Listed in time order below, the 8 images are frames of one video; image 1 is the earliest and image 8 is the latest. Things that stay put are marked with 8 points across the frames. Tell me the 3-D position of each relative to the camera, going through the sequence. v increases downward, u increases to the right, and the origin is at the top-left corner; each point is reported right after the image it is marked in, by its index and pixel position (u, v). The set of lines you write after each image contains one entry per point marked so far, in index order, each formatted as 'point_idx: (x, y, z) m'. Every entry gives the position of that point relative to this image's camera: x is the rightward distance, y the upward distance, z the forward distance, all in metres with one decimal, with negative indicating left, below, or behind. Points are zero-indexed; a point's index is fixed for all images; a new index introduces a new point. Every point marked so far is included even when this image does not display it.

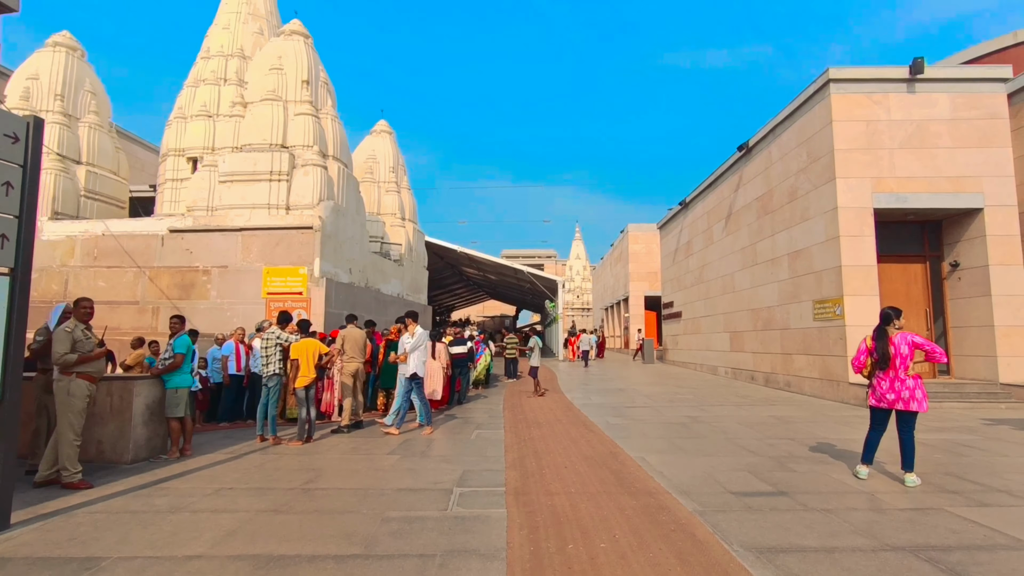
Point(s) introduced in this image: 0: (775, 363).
0: (+6.4, -1.8, +13.8) m
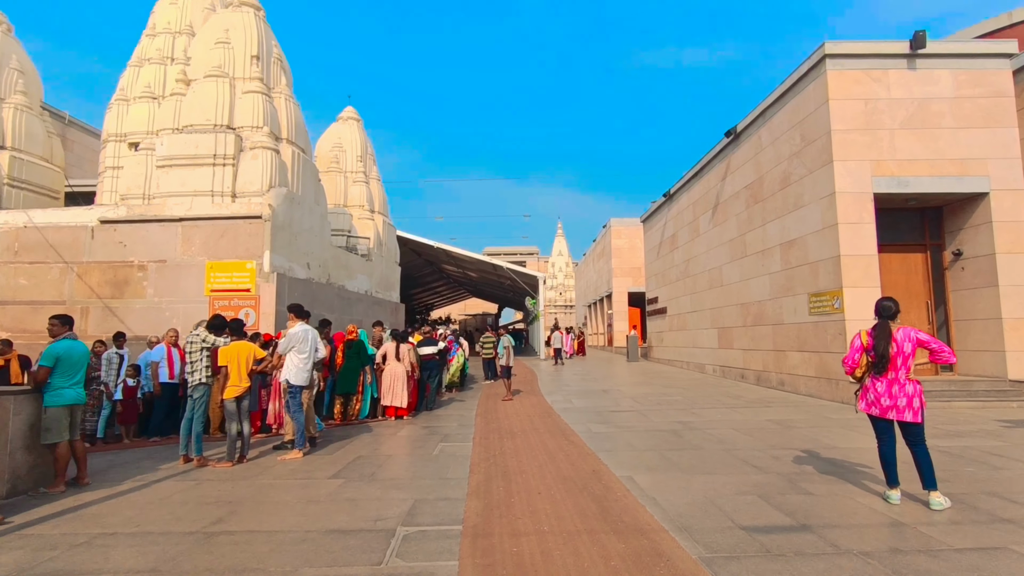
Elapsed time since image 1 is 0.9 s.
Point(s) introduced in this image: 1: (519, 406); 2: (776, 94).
0: (+5.8, -1.7, +13.0) m
1: (+0.1, -2.2, +10.6) m
2: (+5.8, +4.3, +12.6) m
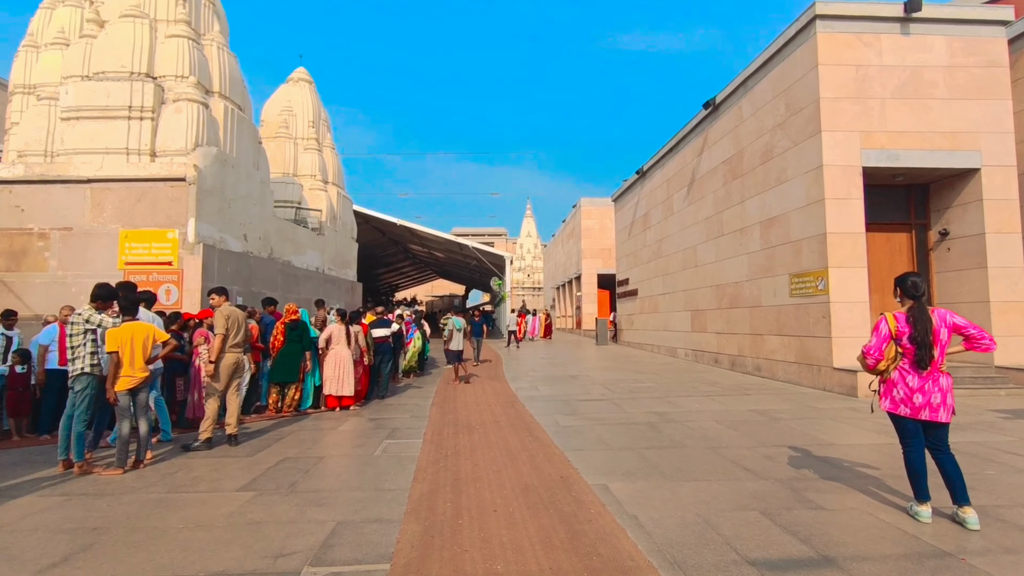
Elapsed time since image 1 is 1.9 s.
0: (+5.0, -1.2, +12.4) m
1: (-0.5, -1.8, +9.7) m
2: (+5.1, +4.7, +11.8) m
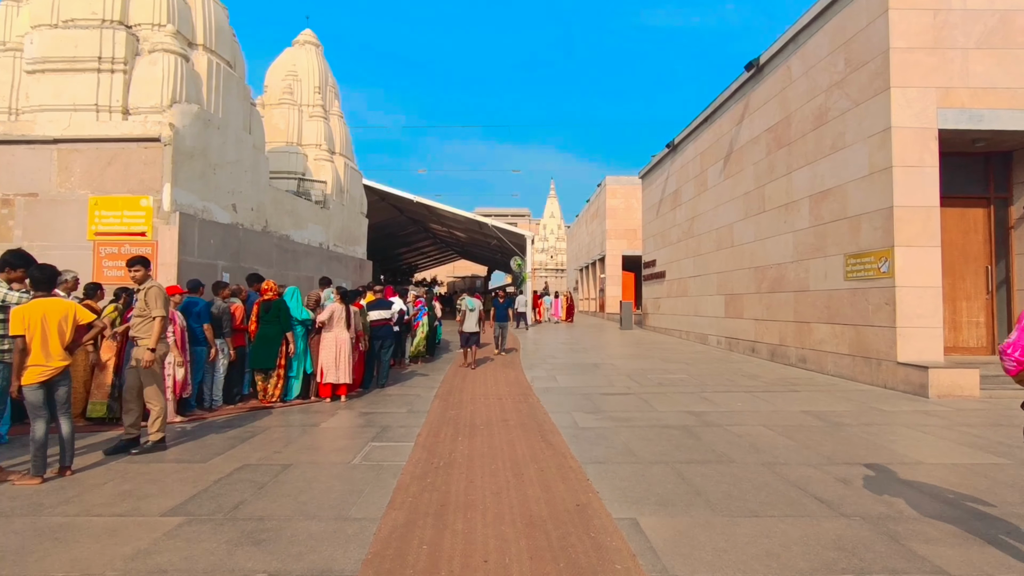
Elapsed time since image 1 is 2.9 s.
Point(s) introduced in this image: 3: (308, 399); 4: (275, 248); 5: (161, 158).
0: (+5.3, -0.9, +11.2) m
1: (-0.3, -1.5, +8.7) m
2: (+5.5, +5.0, +10.4) m
3: (-2.7, -1.5, +7.6) m
4: (-4.2, +0.7, +10.0) m
5: (-4.5, +1.7, +7.4) m
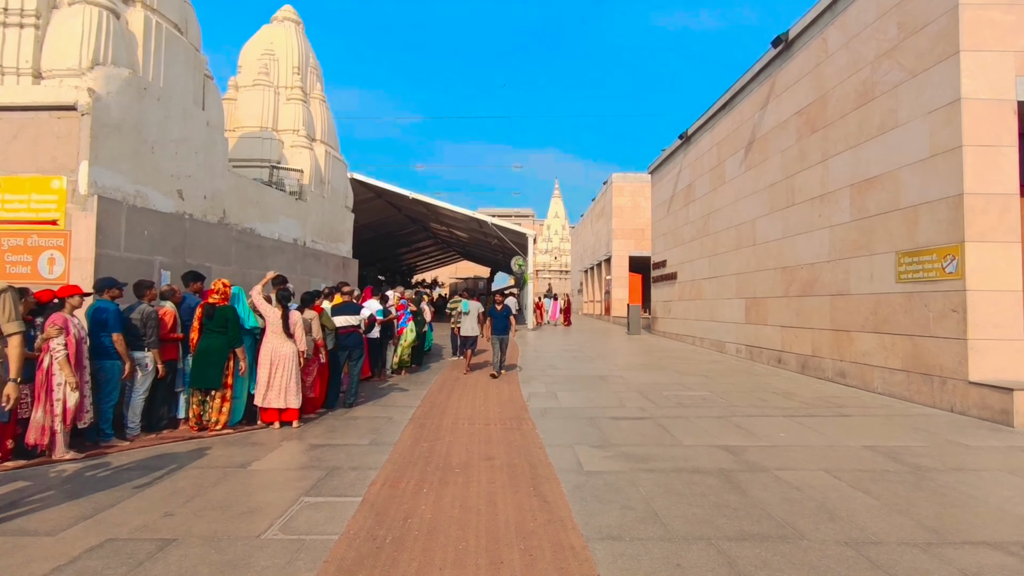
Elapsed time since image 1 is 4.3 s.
0: (+5.3, -0.9, +9.8) m
1: (-0.4, -1.5, +7.4) m
2: (+5.4, +5.0, +9.0) m
3: (-2.8, -1.5, +6.2) m
4: (-4.2, +0.7, +8.7) m
5: (-4.6, +1.7, +6.1) m
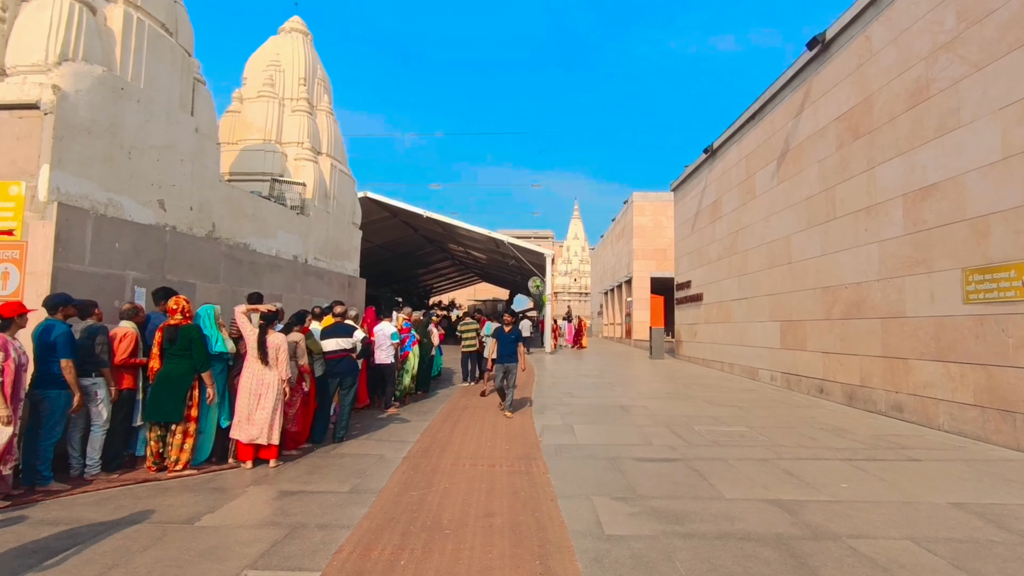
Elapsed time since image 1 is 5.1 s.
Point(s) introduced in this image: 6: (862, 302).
0: (+5.5, -1.3, +8.7) m
1: (-0.3, -1.7, +6.5) m
2: (+5.6, +4.6, +8.2) m
3: (-2.7, -1.7, +5.4) m
4: (-4.1, +0.4, +8.1) m
5: (-4.5, +1.5, +5.5) m
6: (+5.5, -0.2, +9.0) m
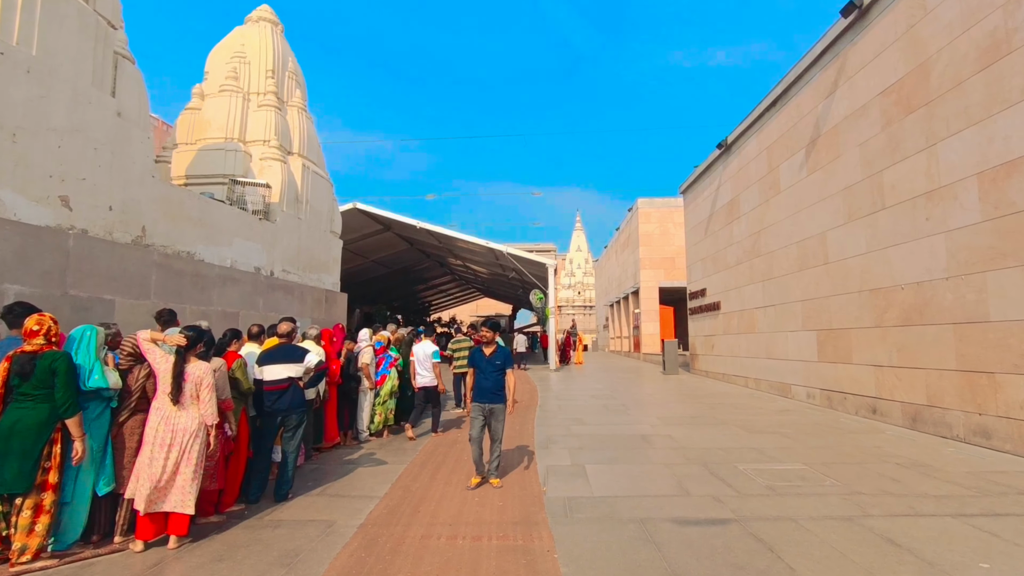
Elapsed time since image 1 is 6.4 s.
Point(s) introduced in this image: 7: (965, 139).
0: (+5.4, -1.3, +7.2) m
1: (-0.4, -1.8, +5.0) m
2: (+5.4, +4.7, +6.8) m
3: (-2.8, -1.8, +4.0) m
4: (-4.2, +0.2, +6.7) m
5: (-4.7, +1.4, +4.1) m
6: (+5.4, -0.2, +7.5) m
7: (+5.4, +1.8, +6.8) m
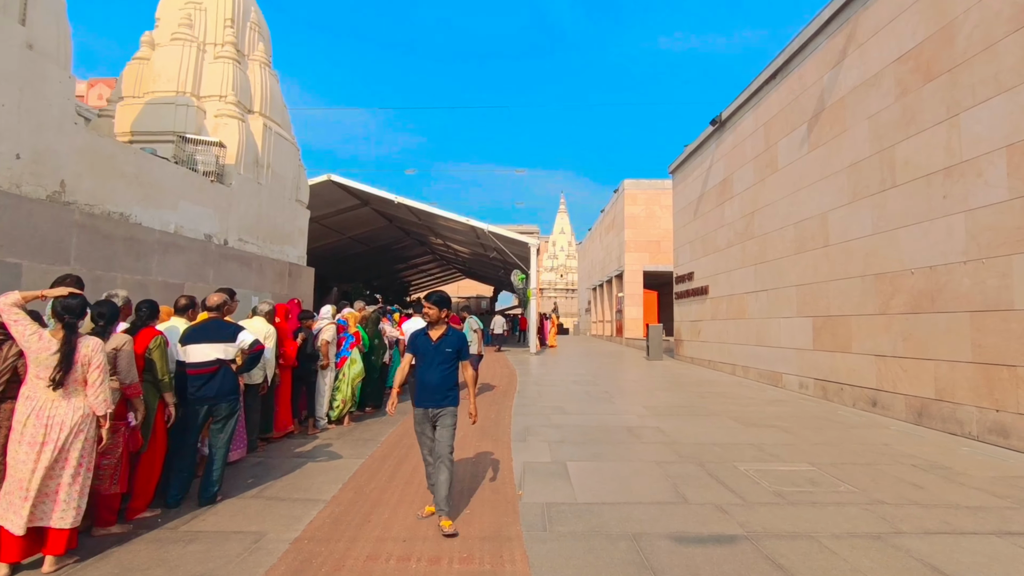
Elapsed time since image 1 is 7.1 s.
0: (+5.1, -1.1, +6.6) m
1: (-0.6, -1.6, +4.3) m
2: (+5.3, +4.8, +6.1) m
3: (-3.0, -1.5, +3.2) m
4: (-4.4, +0.6, +5.8) m
5: (-4.8, +1.7, +3.2) m
6: (+5.2, 0.0, +6.9) m
7: (+5.2, +1.9, +6.2) m
